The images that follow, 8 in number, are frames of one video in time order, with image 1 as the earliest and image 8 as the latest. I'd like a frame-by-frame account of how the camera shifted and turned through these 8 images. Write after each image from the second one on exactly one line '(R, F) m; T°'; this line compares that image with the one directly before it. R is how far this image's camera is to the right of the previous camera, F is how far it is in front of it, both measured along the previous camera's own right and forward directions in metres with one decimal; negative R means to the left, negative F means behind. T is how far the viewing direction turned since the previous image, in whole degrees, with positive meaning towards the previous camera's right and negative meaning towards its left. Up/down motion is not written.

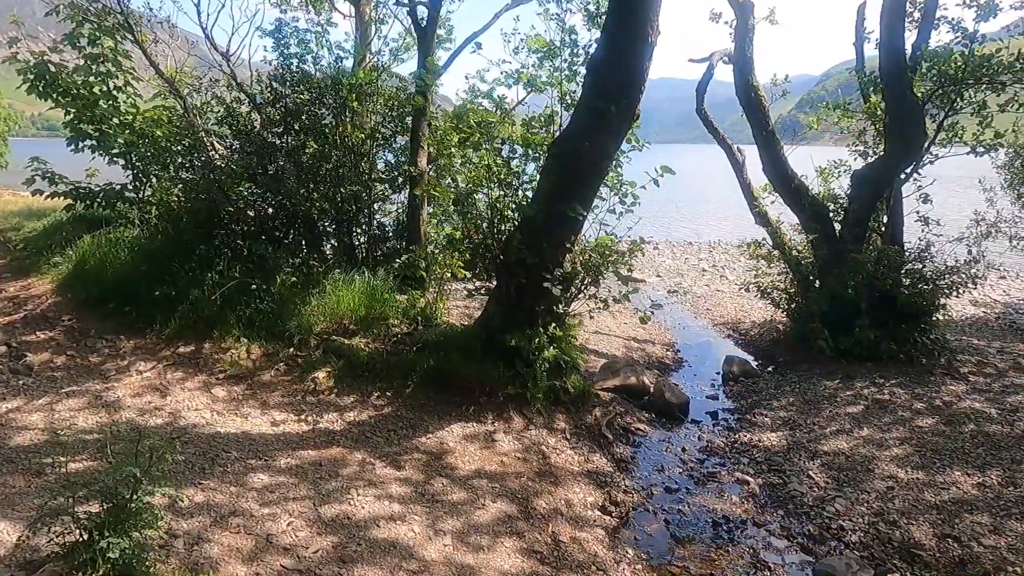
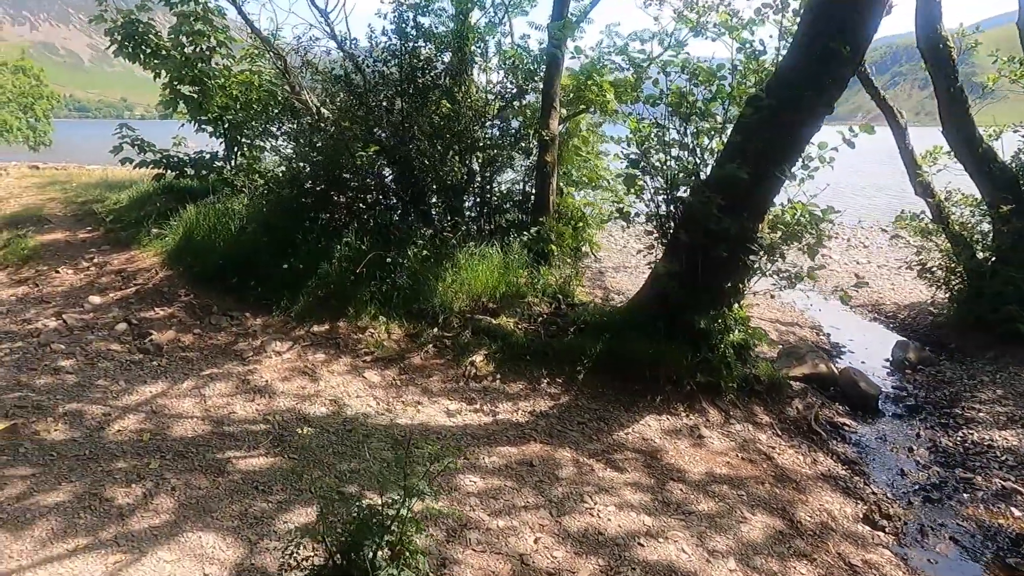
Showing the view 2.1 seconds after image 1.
(-1.1, +0.6) m; -2°
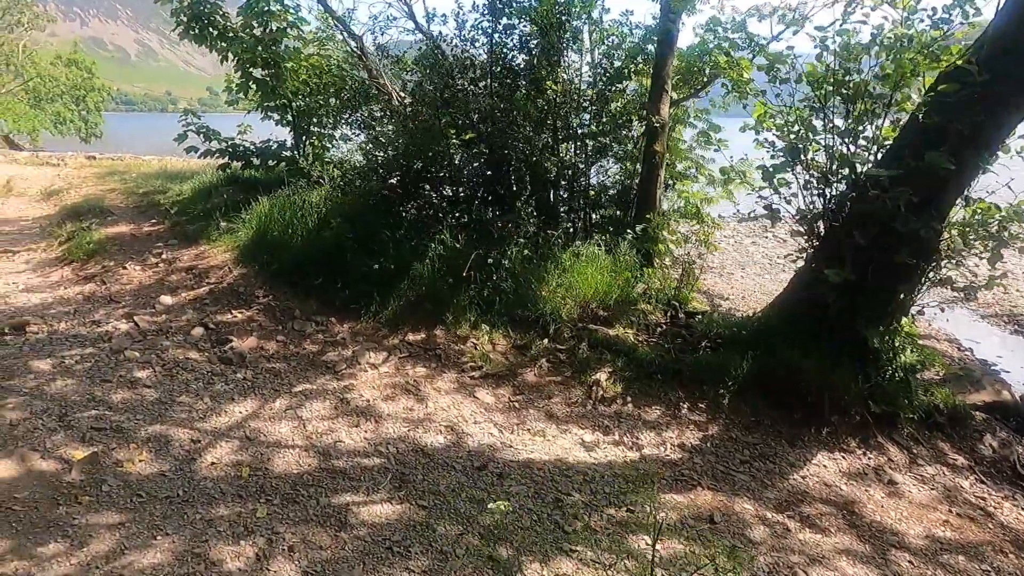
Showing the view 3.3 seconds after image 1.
(-0.6, +0.6) m; -3°
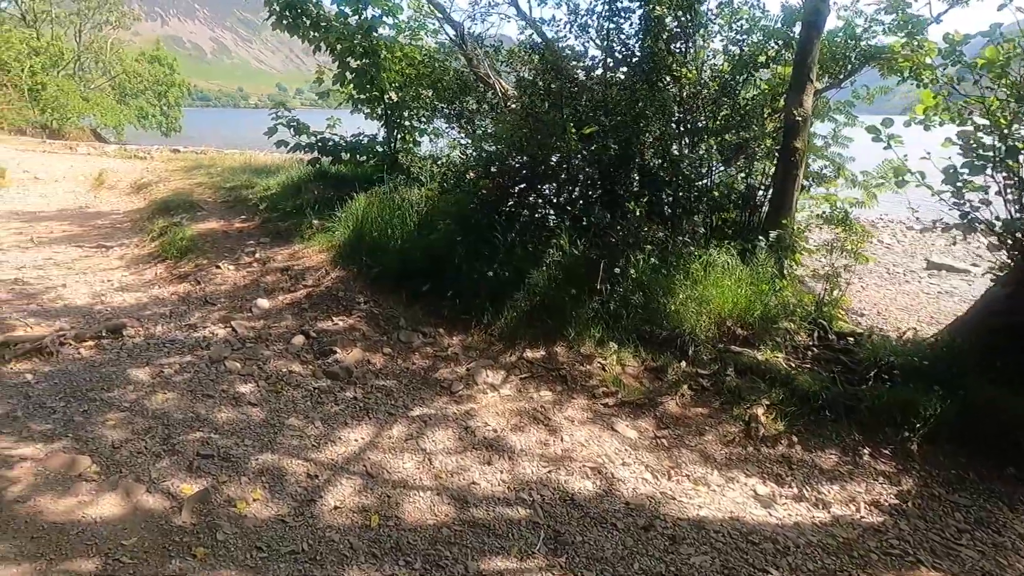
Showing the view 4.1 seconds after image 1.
(-0.5, +0.5) m; -5°
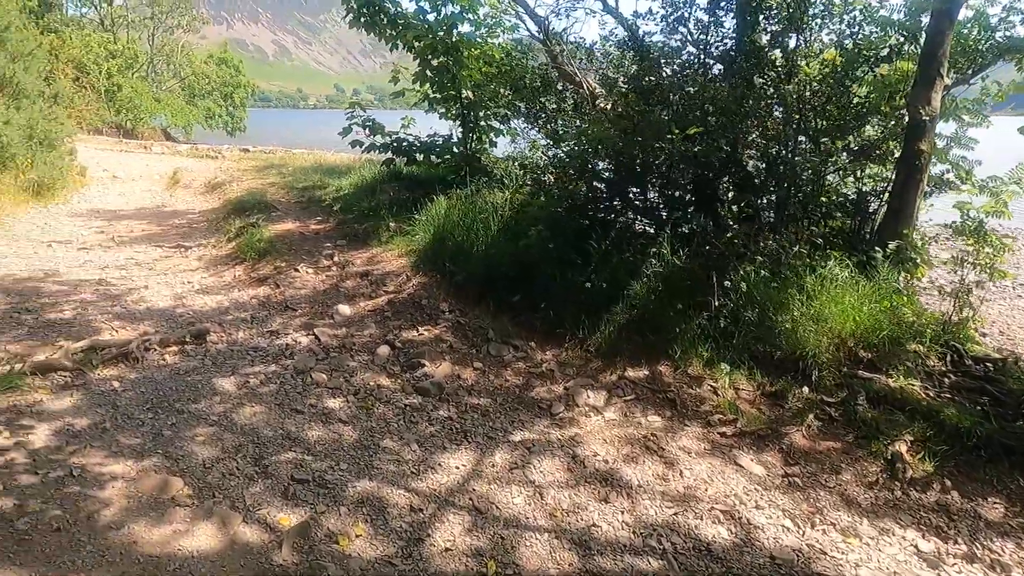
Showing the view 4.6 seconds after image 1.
(-0.3, +0.3) m; -4°
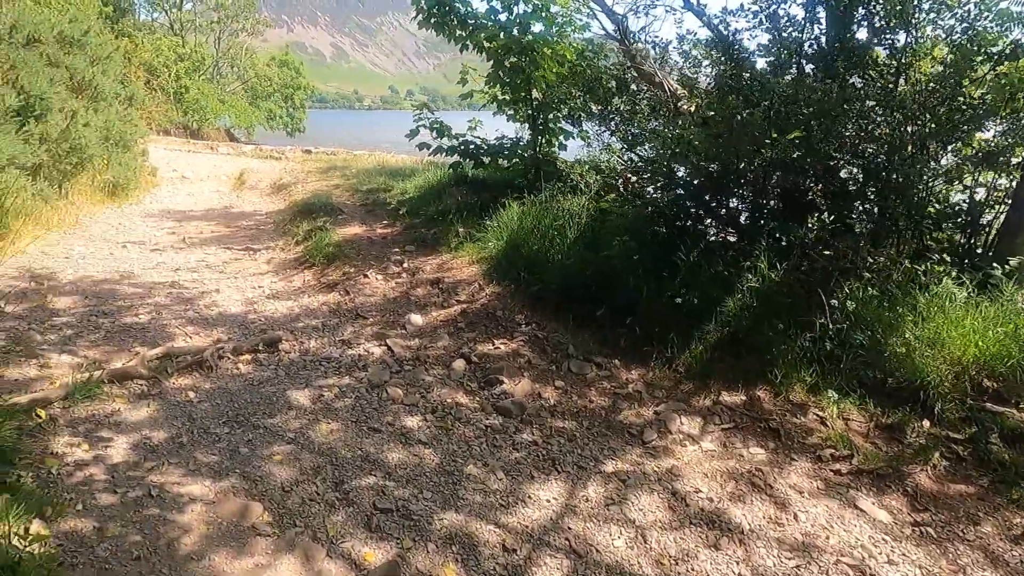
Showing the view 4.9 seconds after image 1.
(-0.2, +0.2) m; -4°
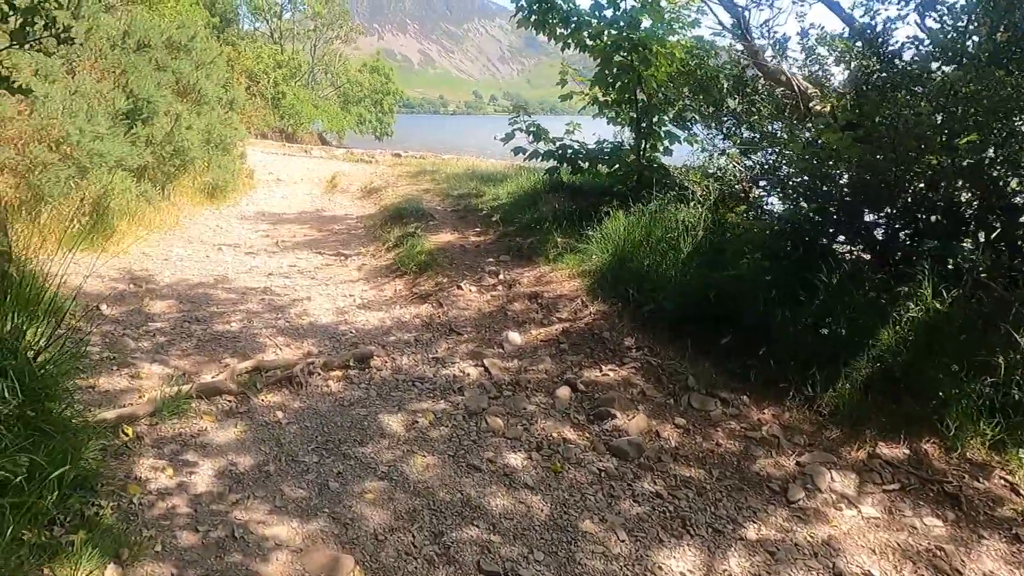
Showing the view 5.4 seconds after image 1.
(-0.2, +0.4) m; -7°
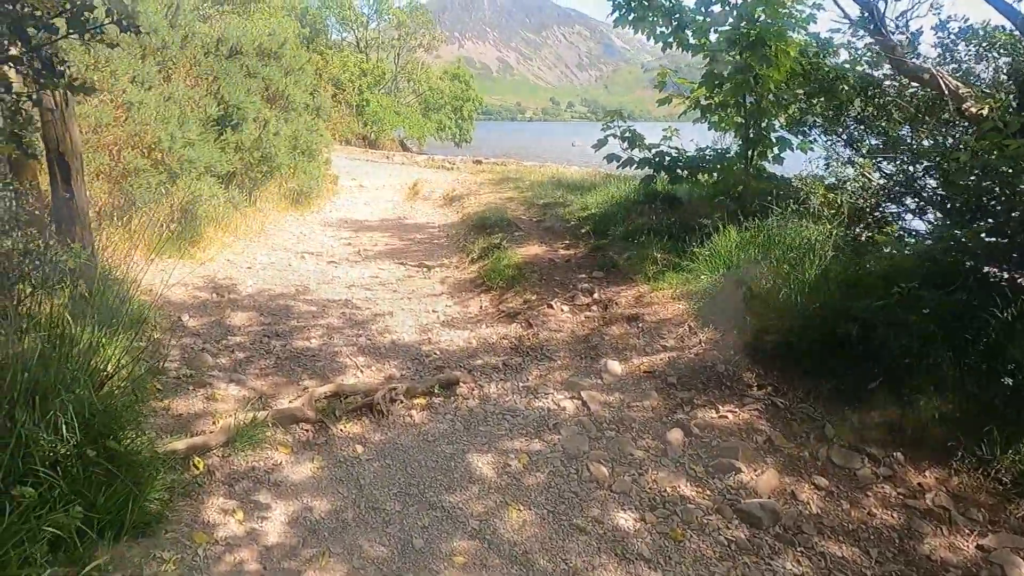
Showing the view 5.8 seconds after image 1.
(-0.2, +0.4) m; -6°
